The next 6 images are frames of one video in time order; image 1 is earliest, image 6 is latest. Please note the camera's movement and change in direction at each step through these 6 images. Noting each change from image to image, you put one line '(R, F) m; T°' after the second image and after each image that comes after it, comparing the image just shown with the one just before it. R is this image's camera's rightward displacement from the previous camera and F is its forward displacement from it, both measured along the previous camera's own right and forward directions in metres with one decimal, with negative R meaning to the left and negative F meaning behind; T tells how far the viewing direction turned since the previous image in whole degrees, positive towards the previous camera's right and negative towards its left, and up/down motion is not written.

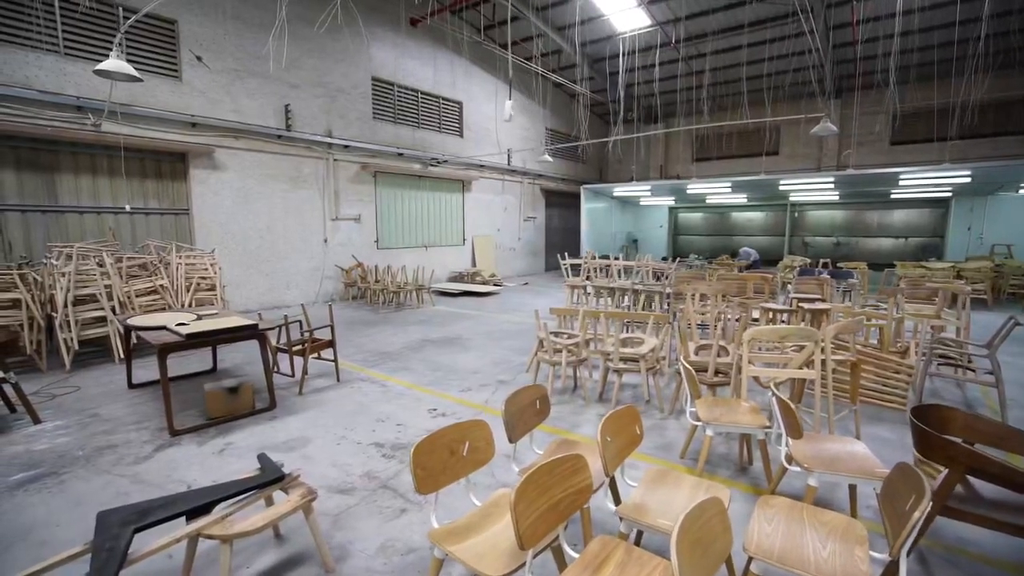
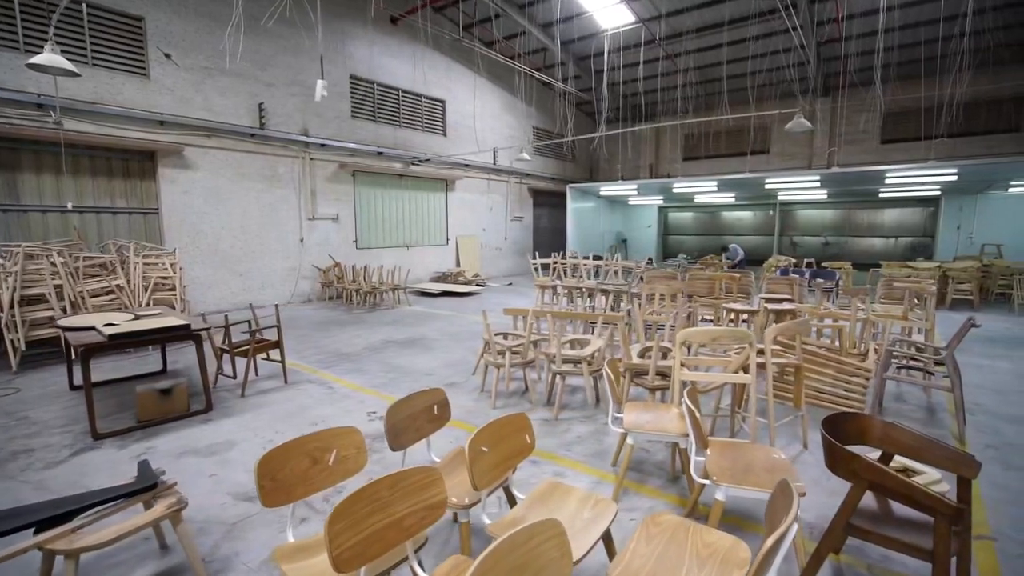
(+0.6, +0.1) m; -1°
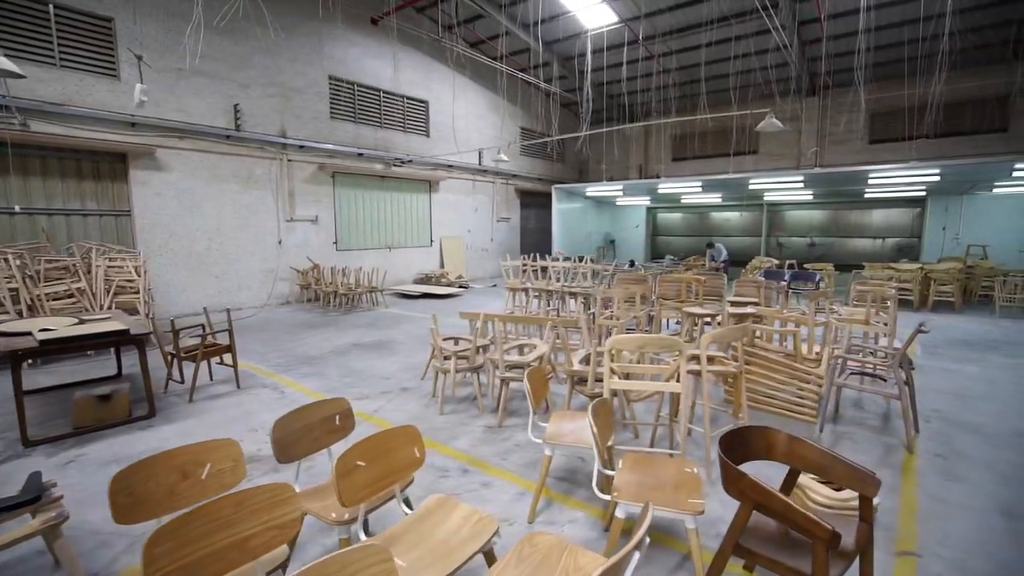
(+0.5, +0.1) m; 0°
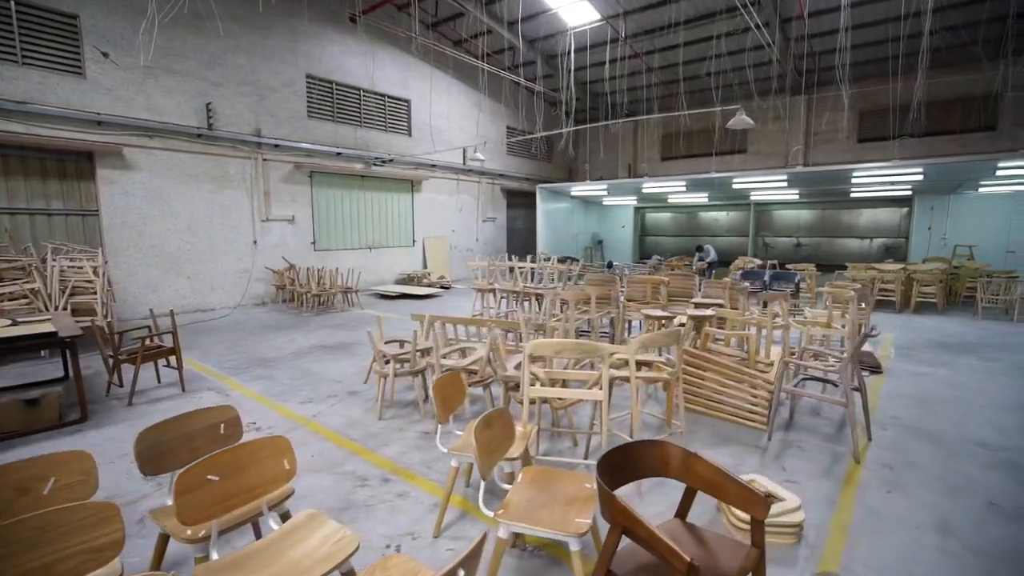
(+0.5, +0.1) m; 0°
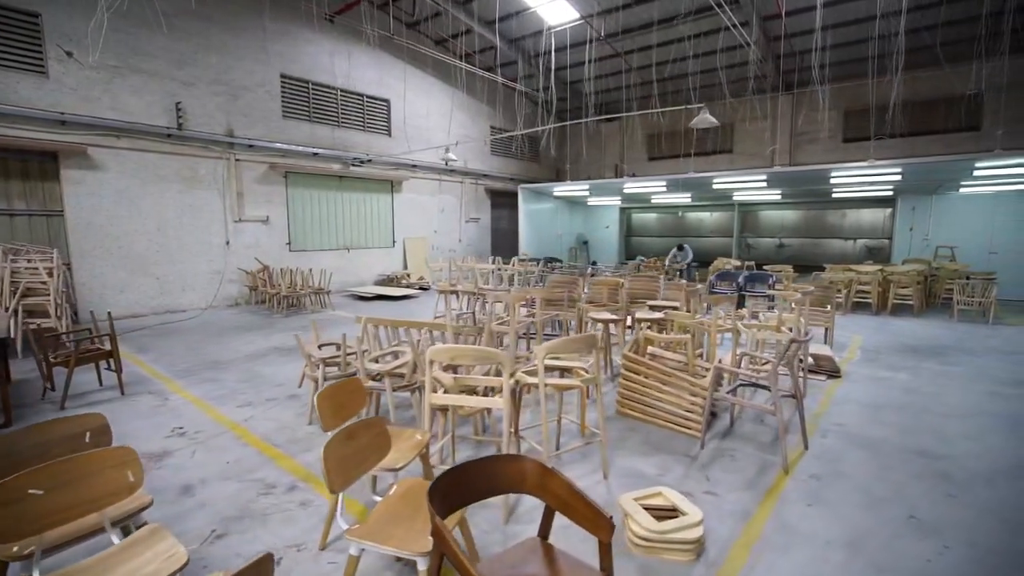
(+0.6, +0.1) m; 0°
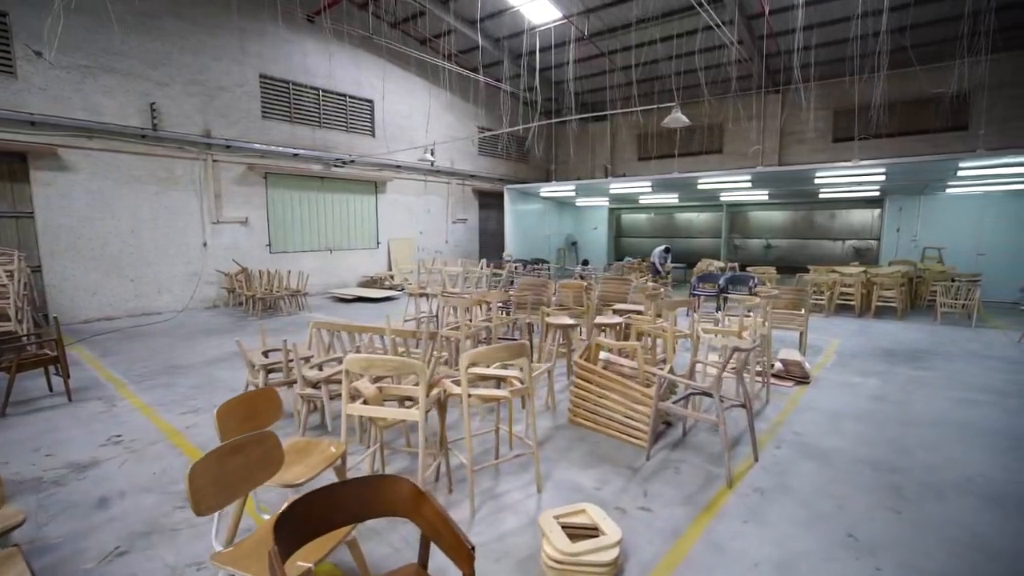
(+0.5, +0.1) m; 0°
